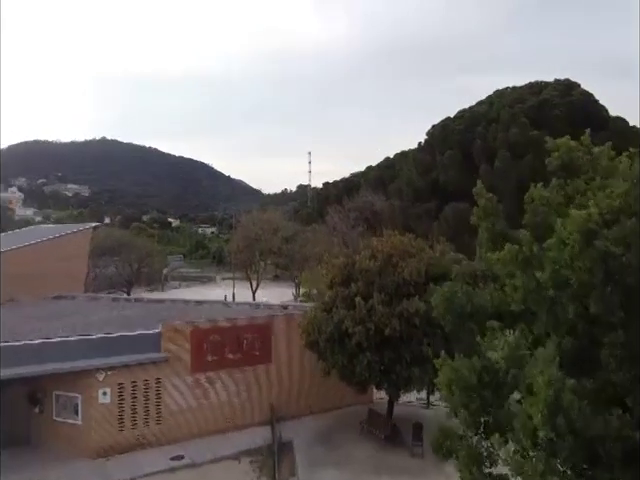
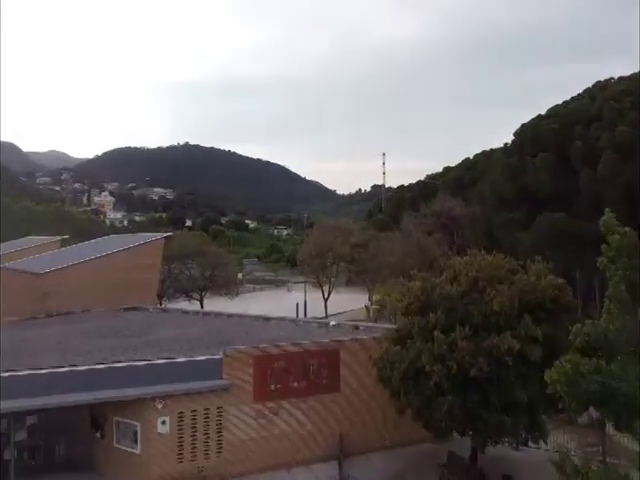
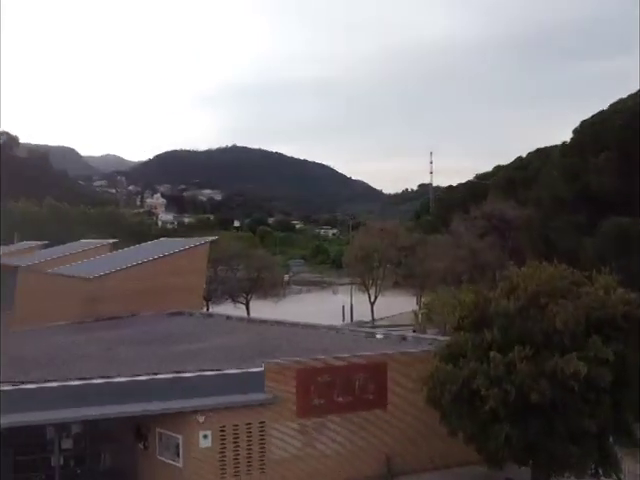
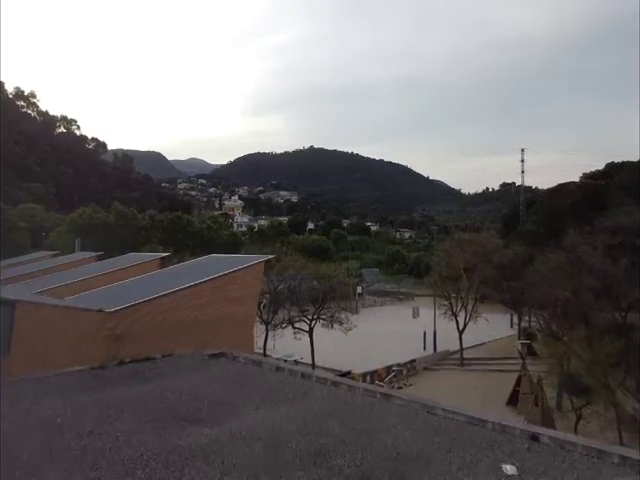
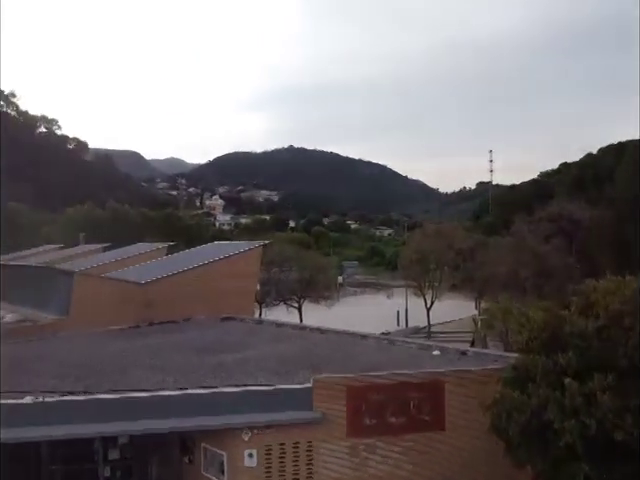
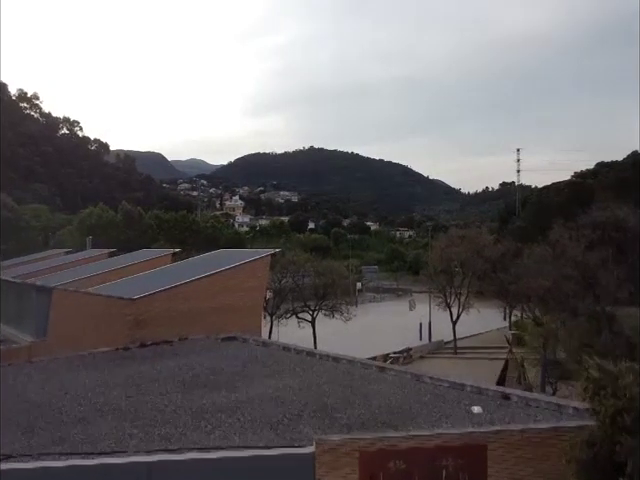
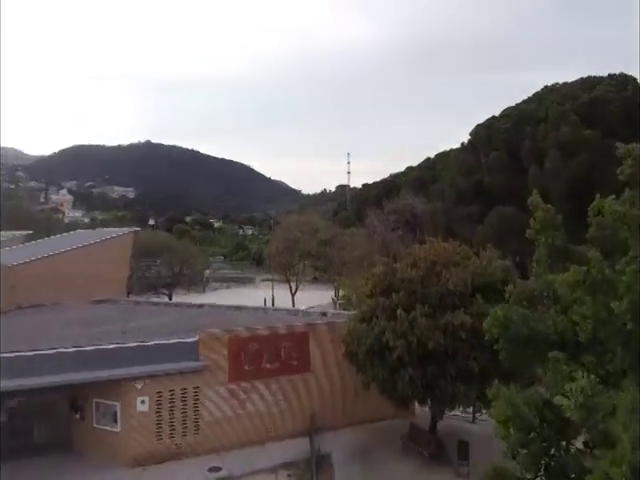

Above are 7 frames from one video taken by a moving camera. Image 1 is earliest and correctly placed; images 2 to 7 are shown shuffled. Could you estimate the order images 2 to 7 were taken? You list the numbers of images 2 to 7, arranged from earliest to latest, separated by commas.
7, 2, 3, 5, 6, 4
